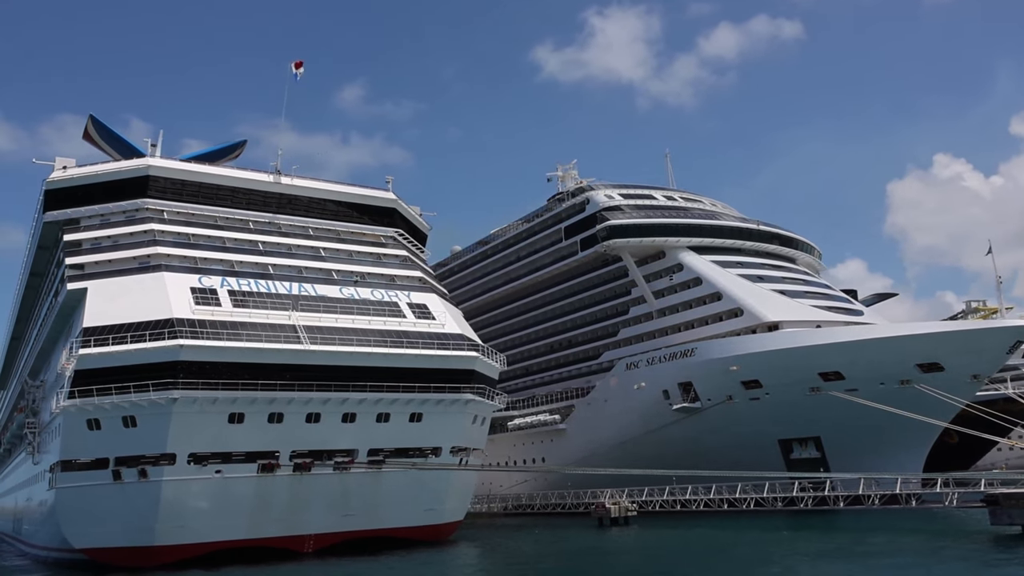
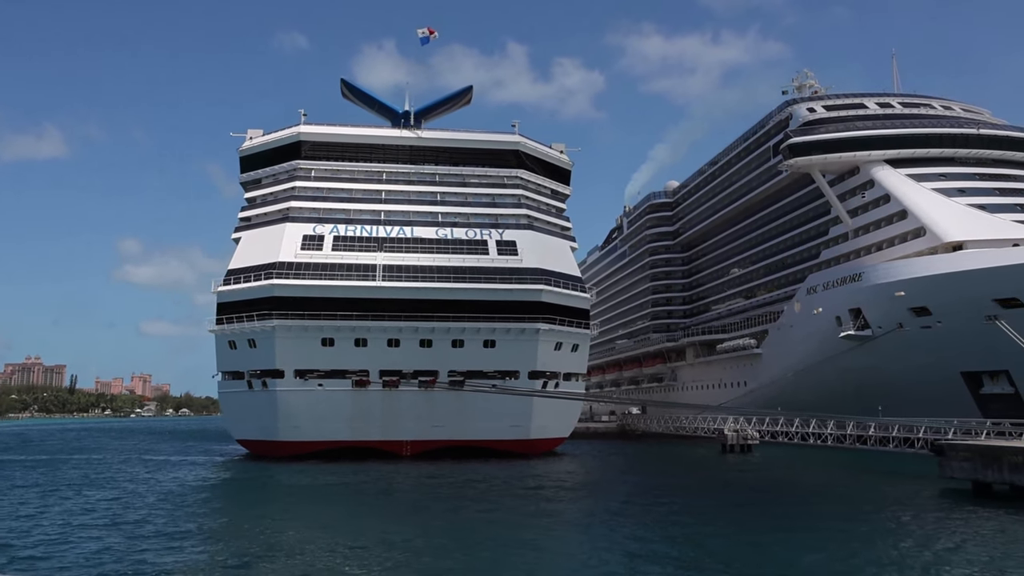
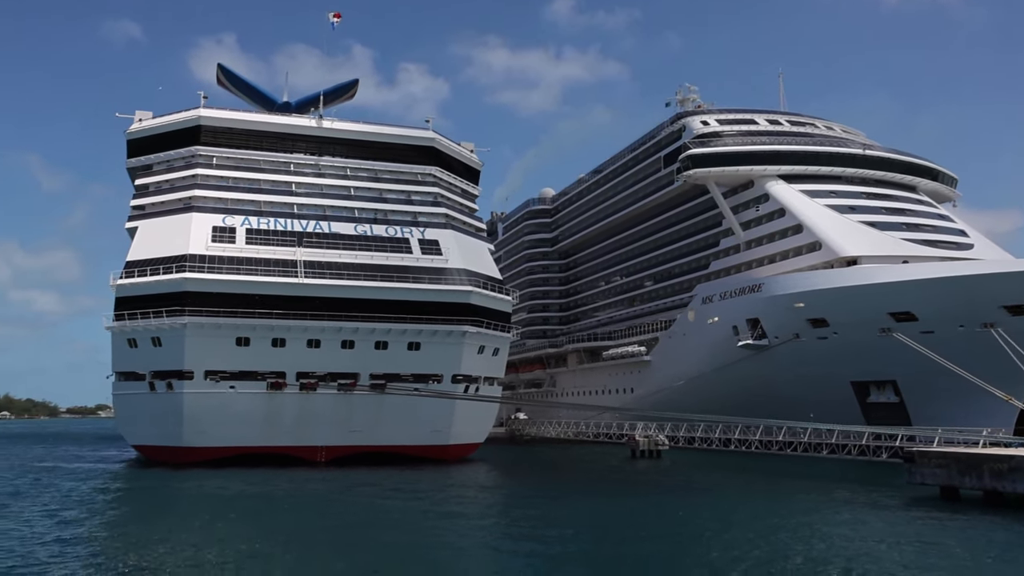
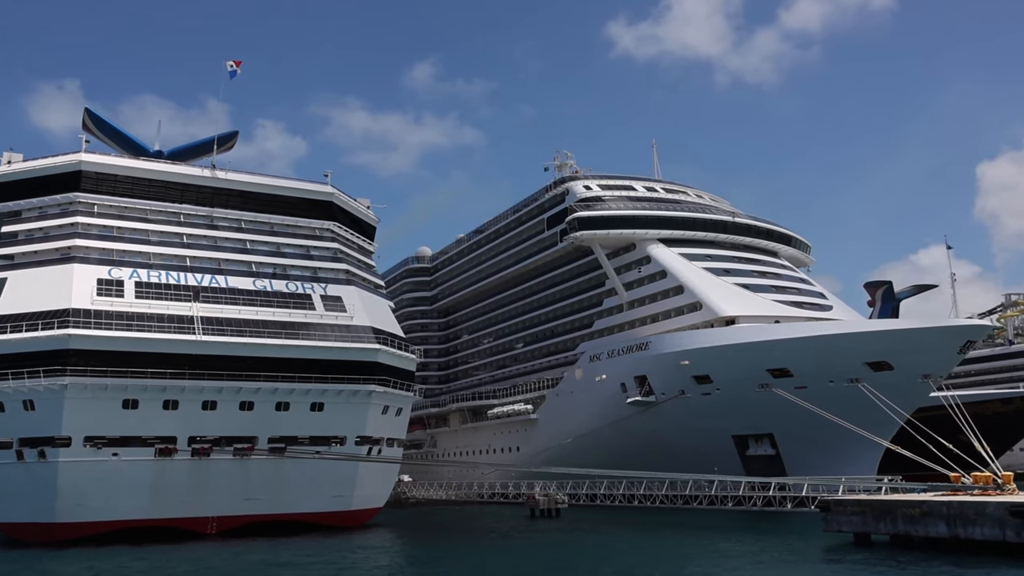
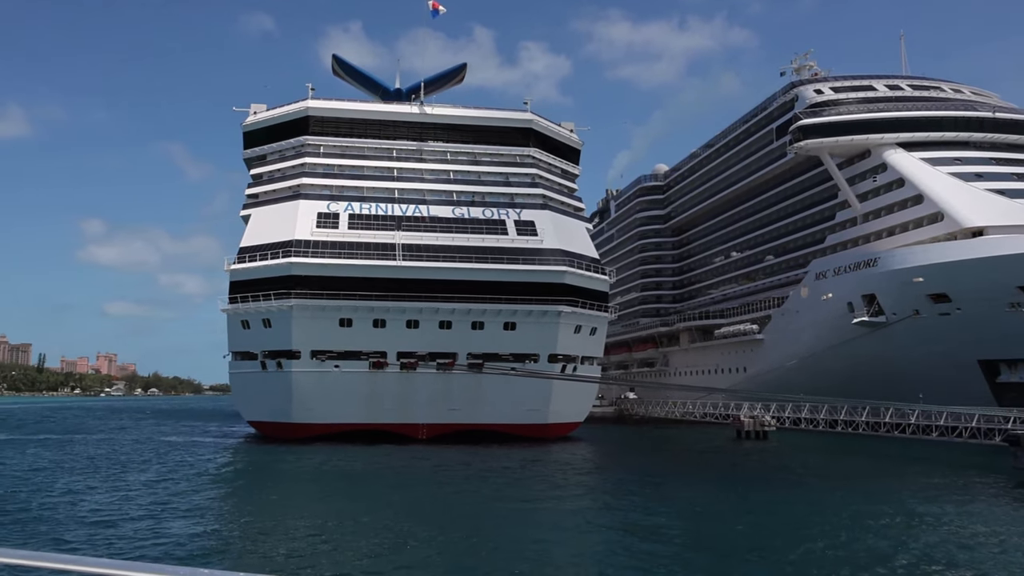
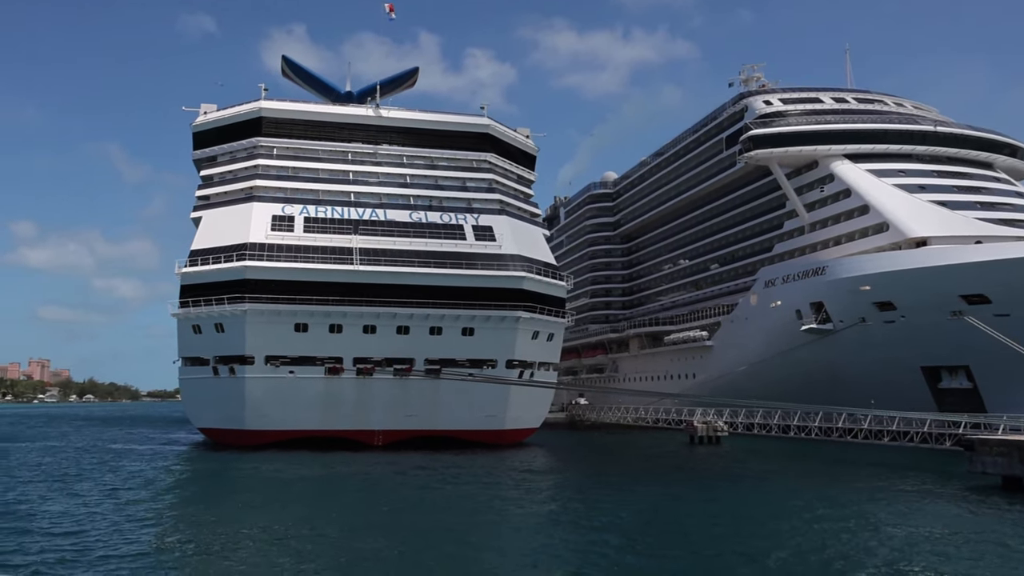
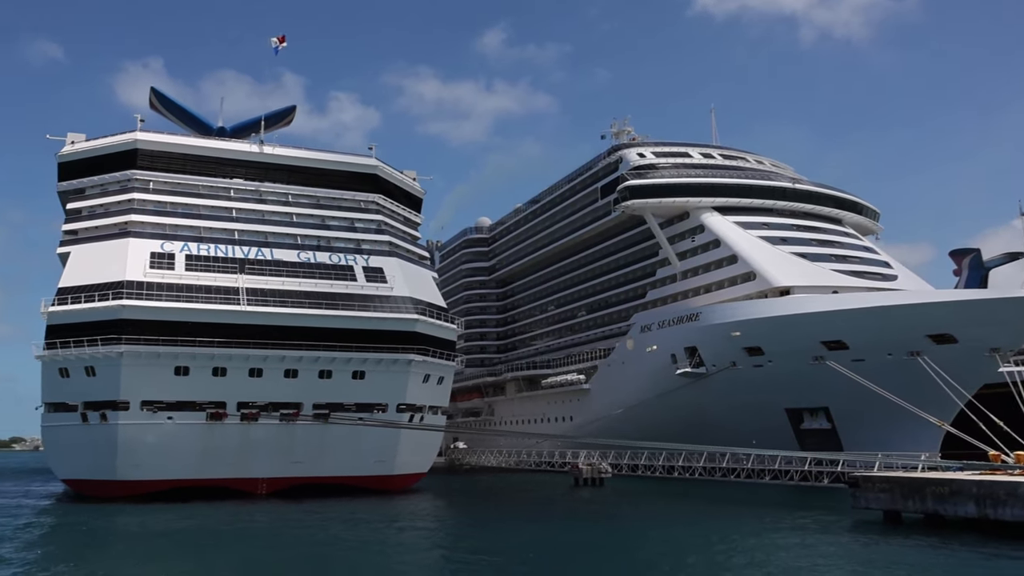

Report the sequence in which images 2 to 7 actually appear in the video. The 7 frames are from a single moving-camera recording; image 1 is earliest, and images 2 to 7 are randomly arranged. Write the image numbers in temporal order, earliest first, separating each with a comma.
4, 7, 3, 6, 5, 2
